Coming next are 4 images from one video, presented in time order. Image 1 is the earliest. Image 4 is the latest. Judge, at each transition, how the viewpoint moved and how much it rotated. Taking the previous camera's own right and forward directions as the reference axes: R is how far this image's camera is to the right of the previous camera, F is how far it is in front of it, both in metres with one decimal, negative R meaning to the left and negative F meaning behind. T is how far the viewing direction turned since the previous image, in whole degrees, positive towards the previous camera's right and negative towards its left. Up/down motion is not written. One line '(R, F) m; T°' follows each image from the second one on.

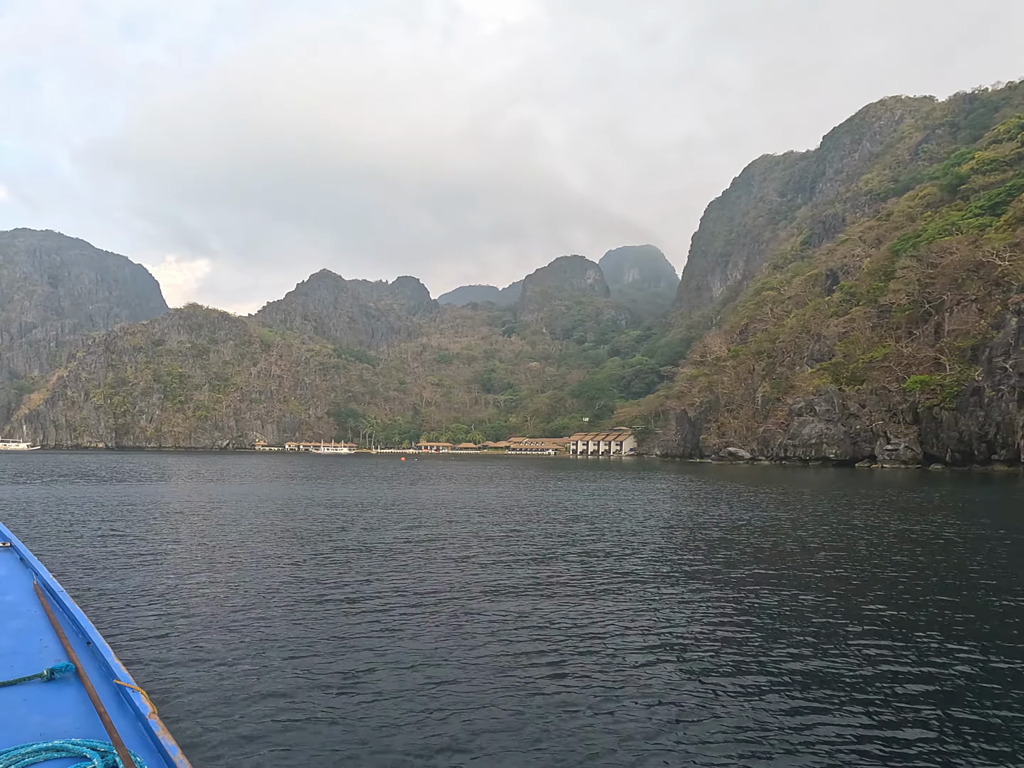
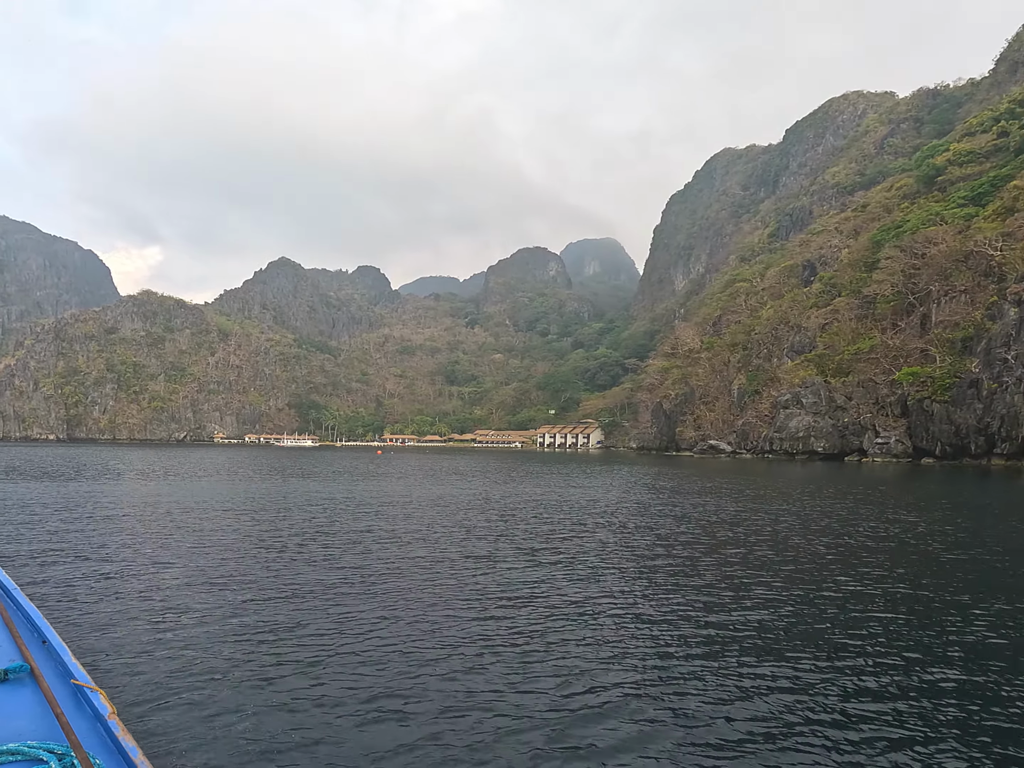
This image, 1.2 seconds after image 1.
(-2.7, +1.9) m; +4°
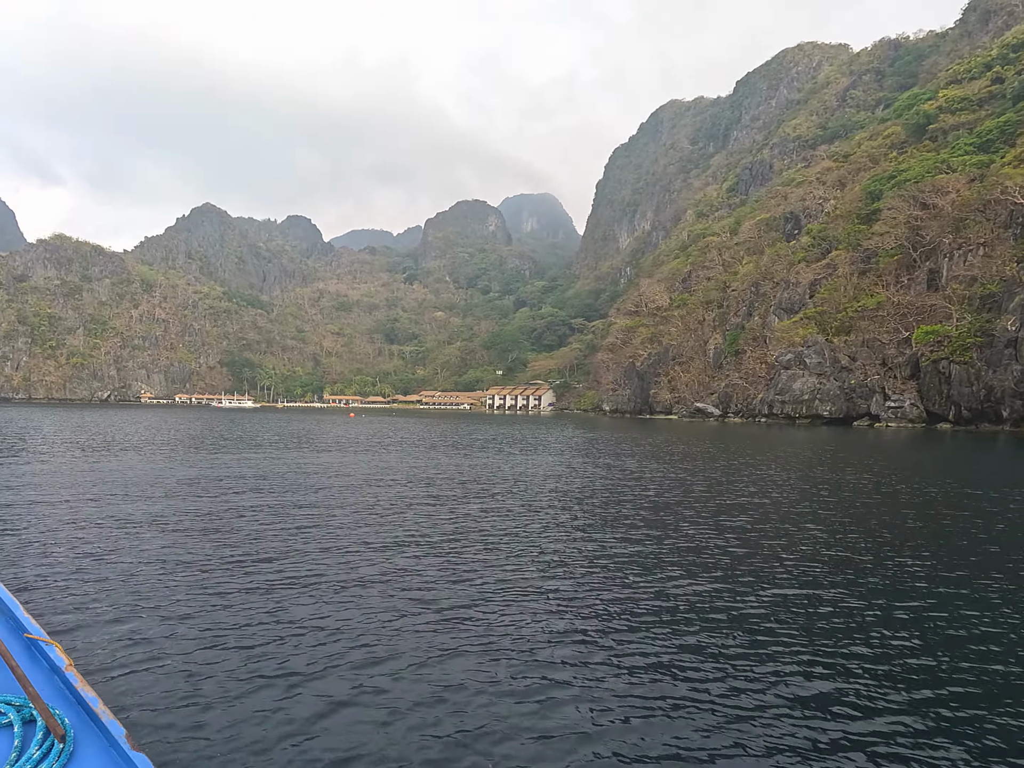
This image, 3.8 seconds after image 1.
(-6.4, +4.4) m; +7°
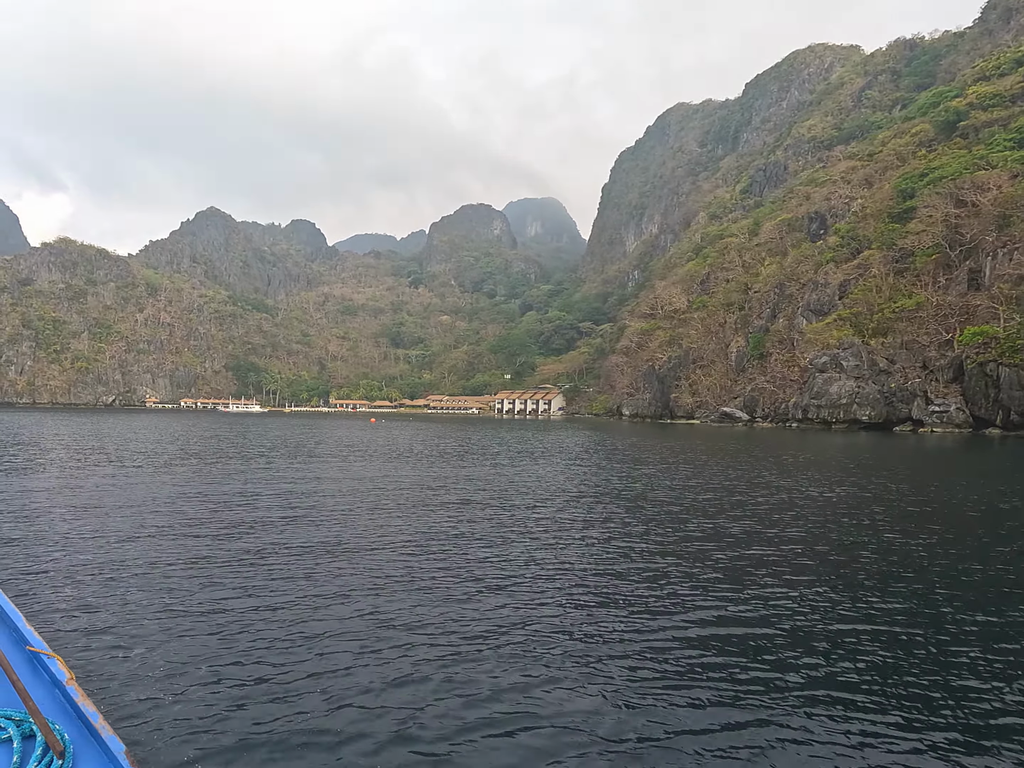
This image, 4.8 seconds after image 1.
(-2.2, +2.1) m; 0°
